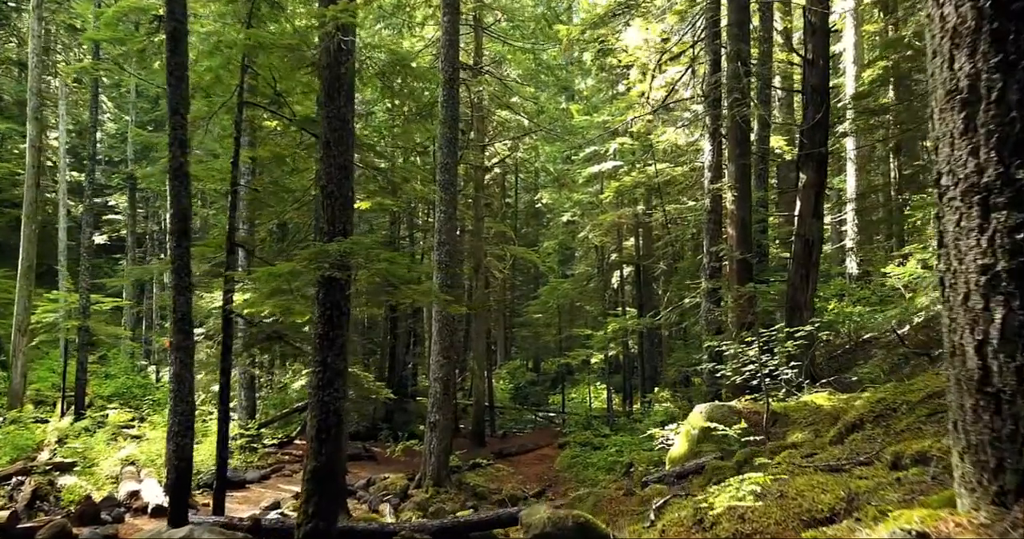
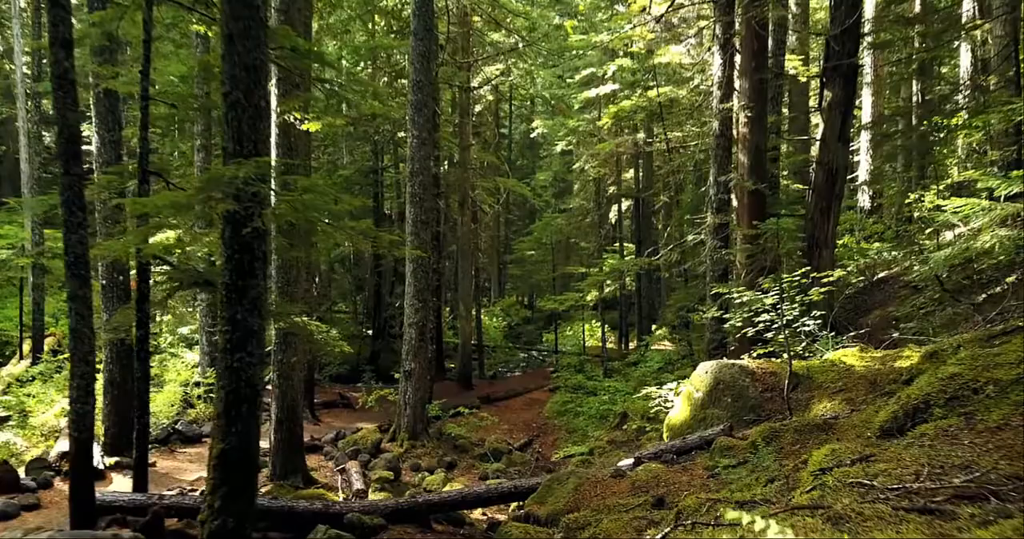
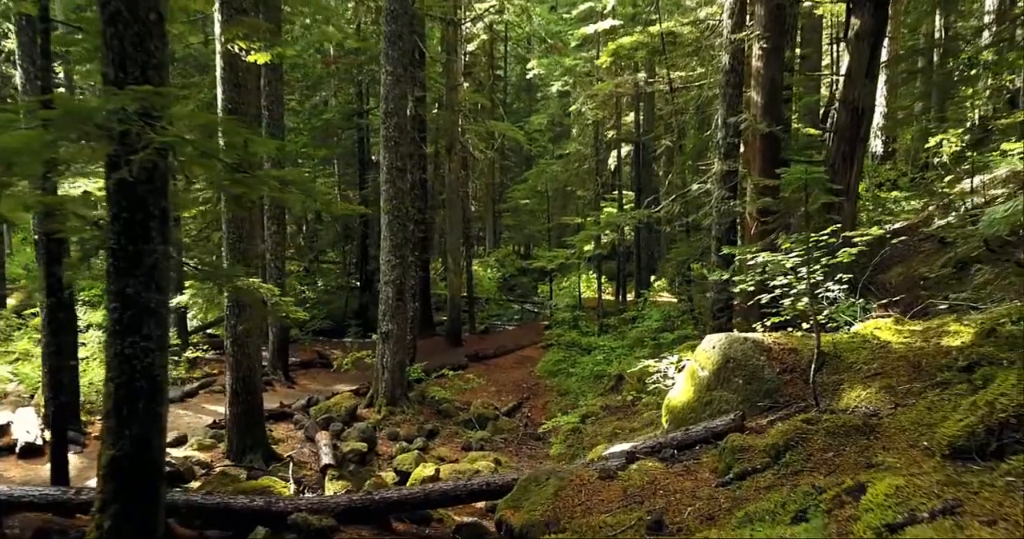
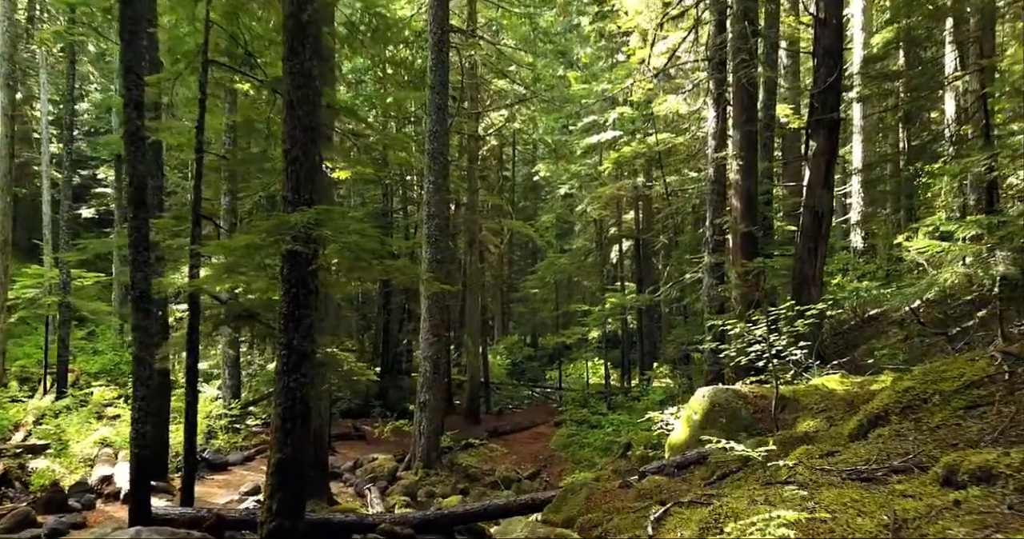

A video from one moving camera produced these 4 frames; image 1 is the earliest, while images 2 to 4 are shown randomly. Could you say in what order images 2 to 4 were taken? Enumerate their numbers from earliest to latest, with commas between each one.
4, 2, 3
